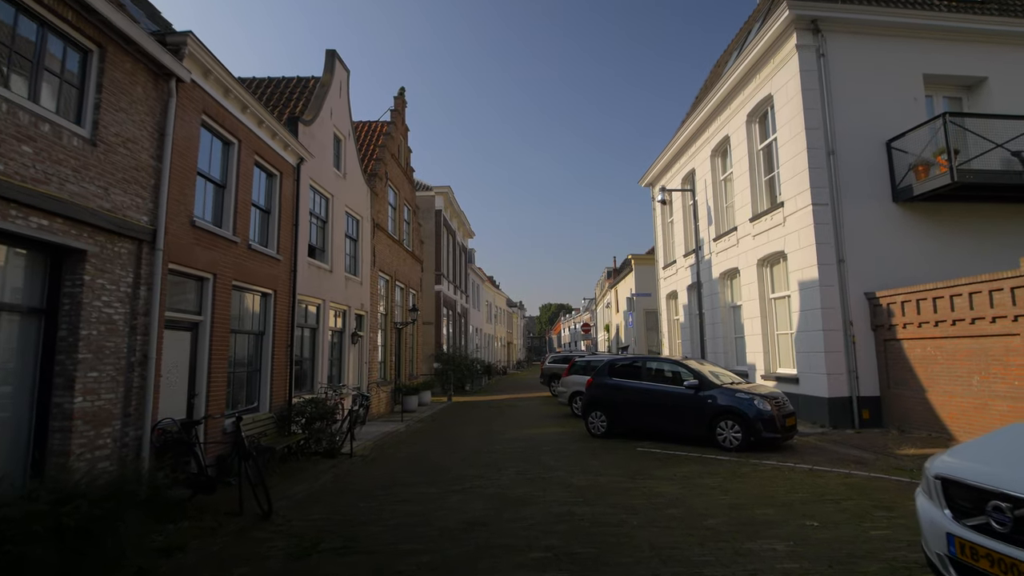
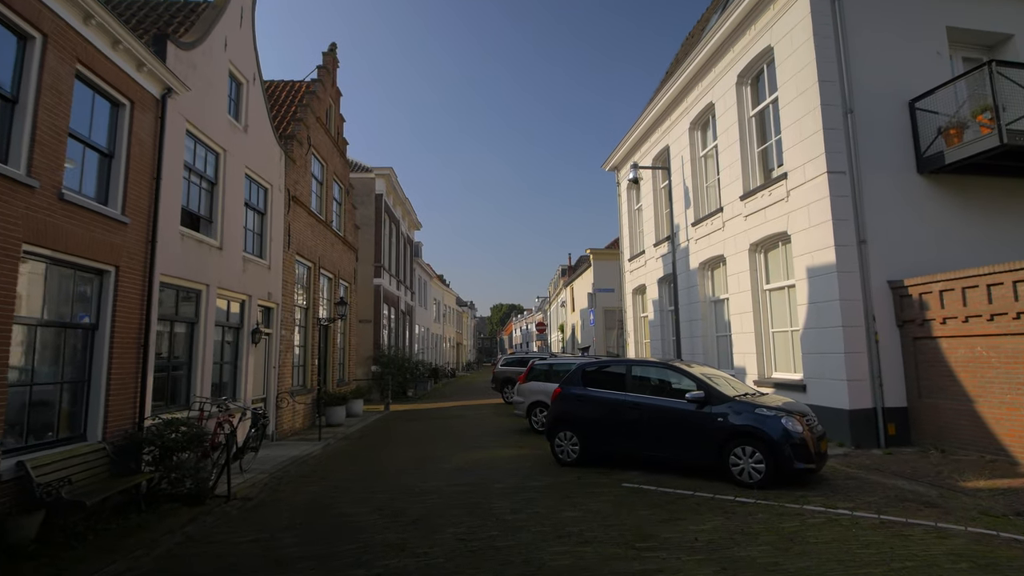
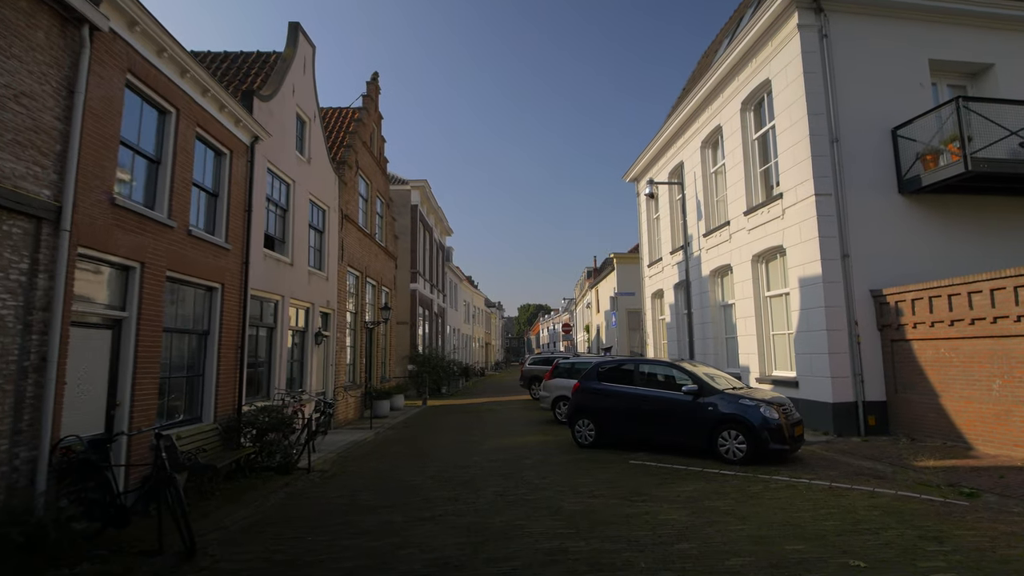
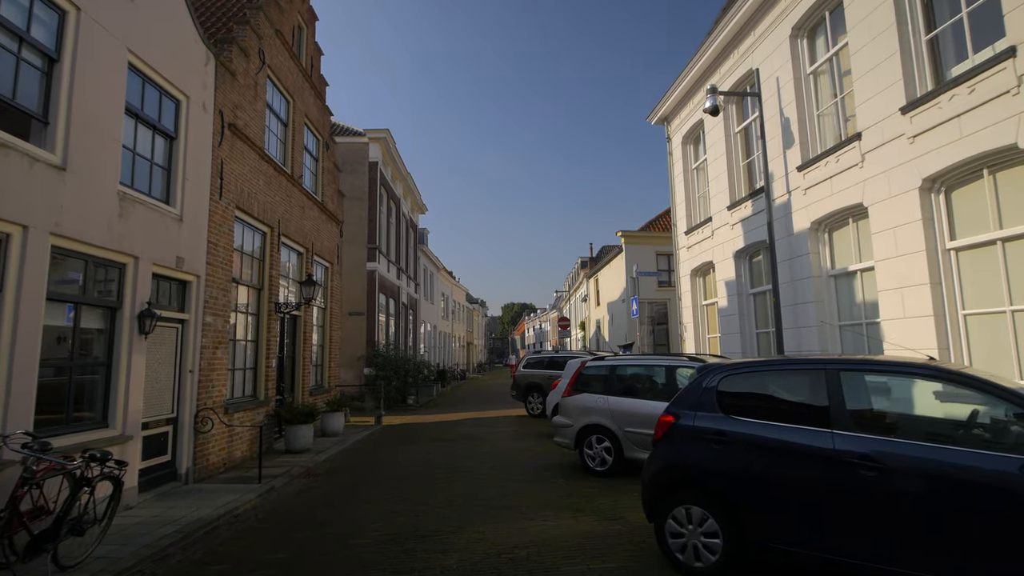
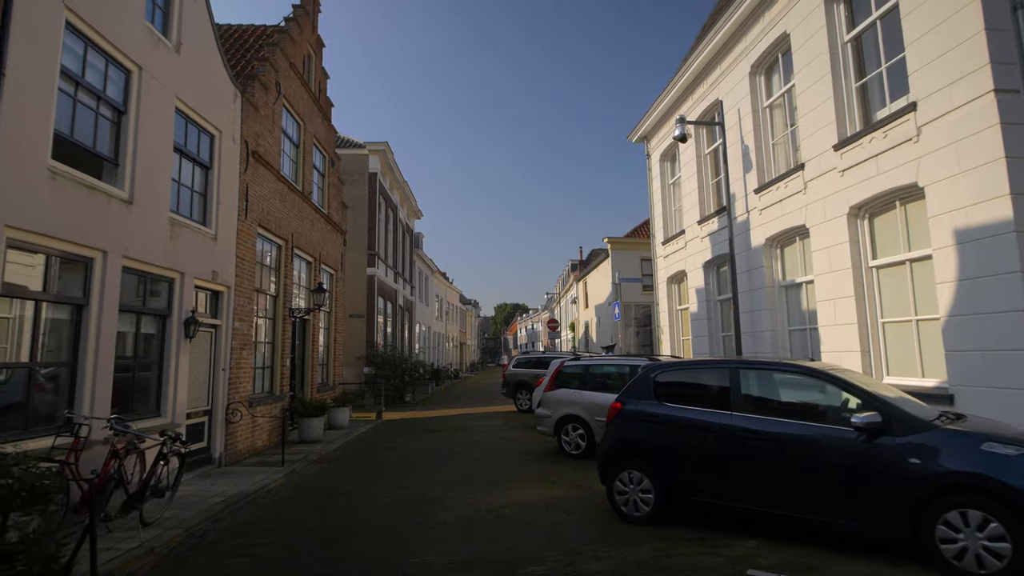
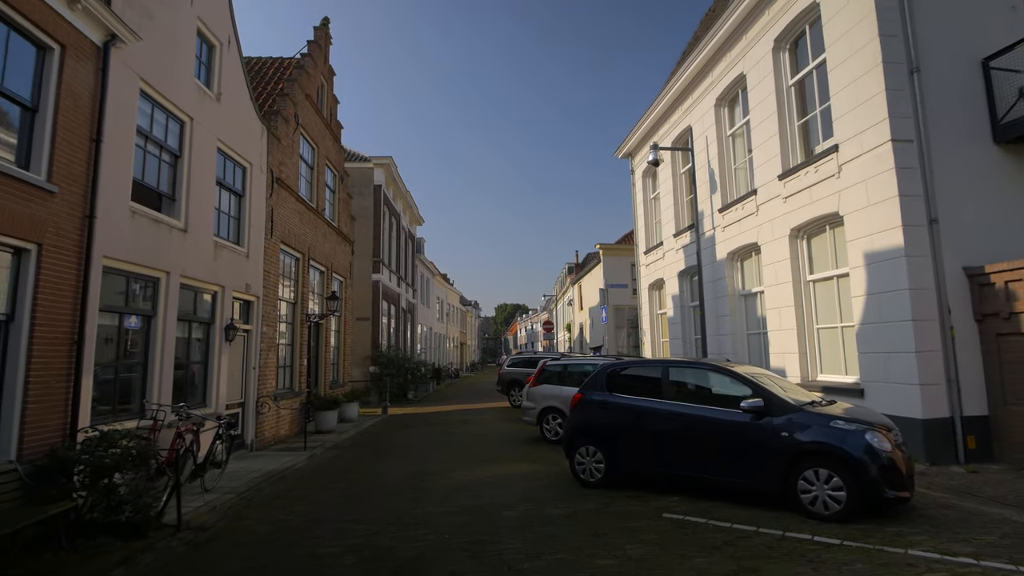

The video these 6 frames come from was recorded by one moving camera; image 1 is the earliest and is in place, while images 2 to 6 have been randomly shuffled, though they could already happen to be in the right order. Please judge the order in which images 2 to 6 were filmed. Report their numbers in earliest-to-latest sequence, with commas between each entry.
3, 2, 6, 5, 4
